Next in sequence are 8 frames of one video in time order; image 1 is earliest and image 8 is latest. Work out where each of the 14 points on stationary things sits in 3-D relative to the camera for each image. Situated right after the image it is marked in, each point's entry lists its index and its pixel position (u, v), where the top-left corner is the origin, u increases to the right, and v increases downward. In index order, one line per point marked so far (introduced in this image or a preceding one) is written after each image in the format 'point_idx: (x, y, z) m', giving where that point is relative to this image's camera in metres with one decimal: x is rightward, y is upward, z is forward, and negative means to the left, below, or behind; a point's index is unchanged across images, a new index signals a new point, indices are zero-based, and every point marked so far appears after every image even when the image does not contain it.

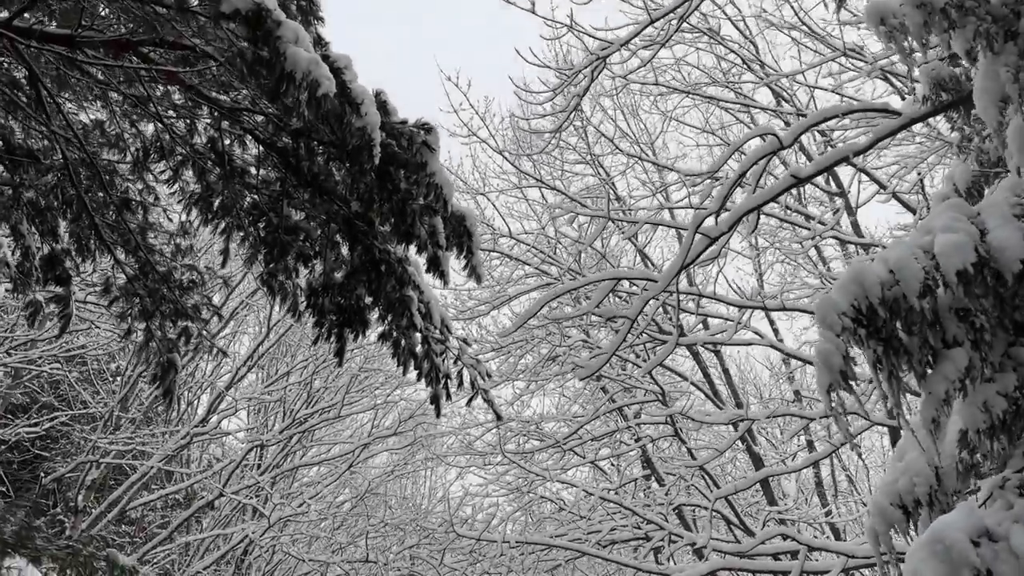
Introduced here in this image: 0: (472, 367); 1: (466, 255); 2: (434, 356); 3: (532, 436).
0: (-0.2, -0.5, +4.8) m
1: (-0.2, +0.2, +3.4) m
2: (-0.4, -0.4, +4.5) m
3: (+0.2, -1.7, +9.2) m
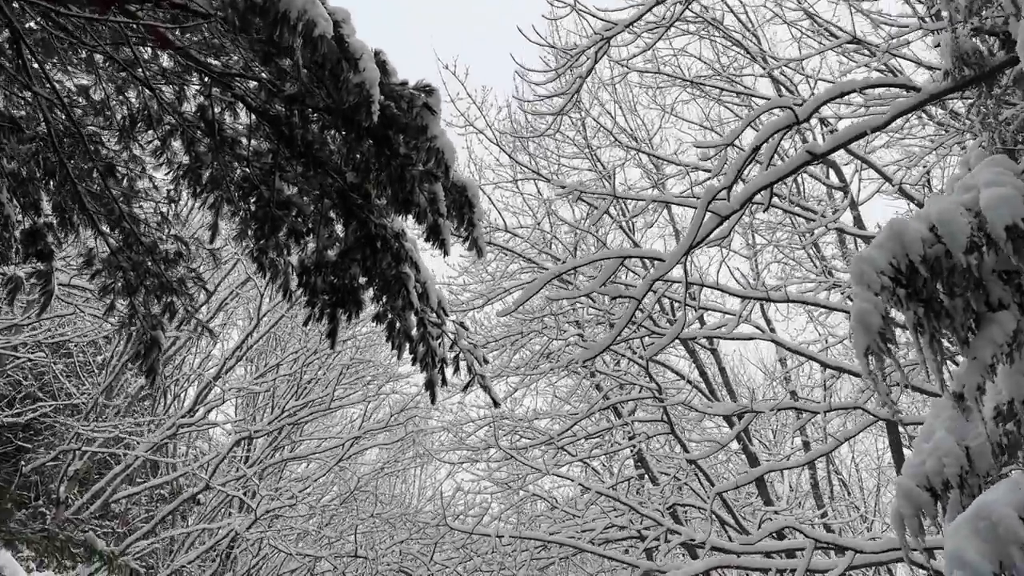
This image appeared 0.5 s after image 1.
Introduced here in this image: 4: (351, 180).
0: (-0.2, -0.4, +4.6) m
1: (-0.2, +0.3, +3.3) m
2: (-0.4, -0.3, +4.4) m
3: (+0.2, -1.6, +9.0) m
4: (-0.8, +0.5, +3.8) m
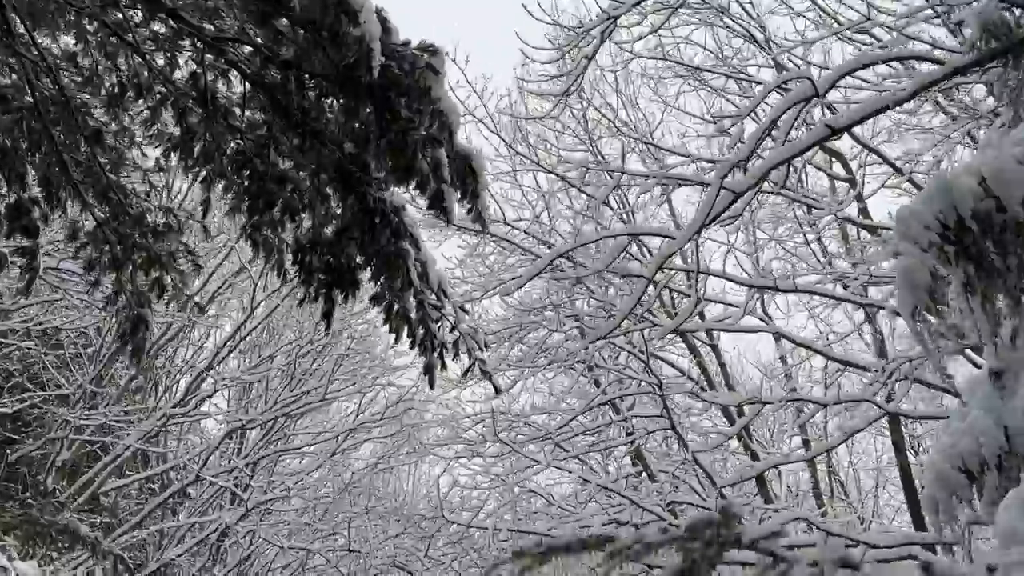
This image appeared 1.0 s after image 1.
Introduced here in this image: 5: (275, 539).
0: (-0.2, -0.3, +4.4) m
1: (-0.2, +0.4, +3.1) m
2: (-0.4, -0.2, +4.2) m
3: (+0.1, -1.5, +8.8) m
4: (-0.7, +0.6, +3.6) m
5: (-2.3, -2.4, +7.6) m
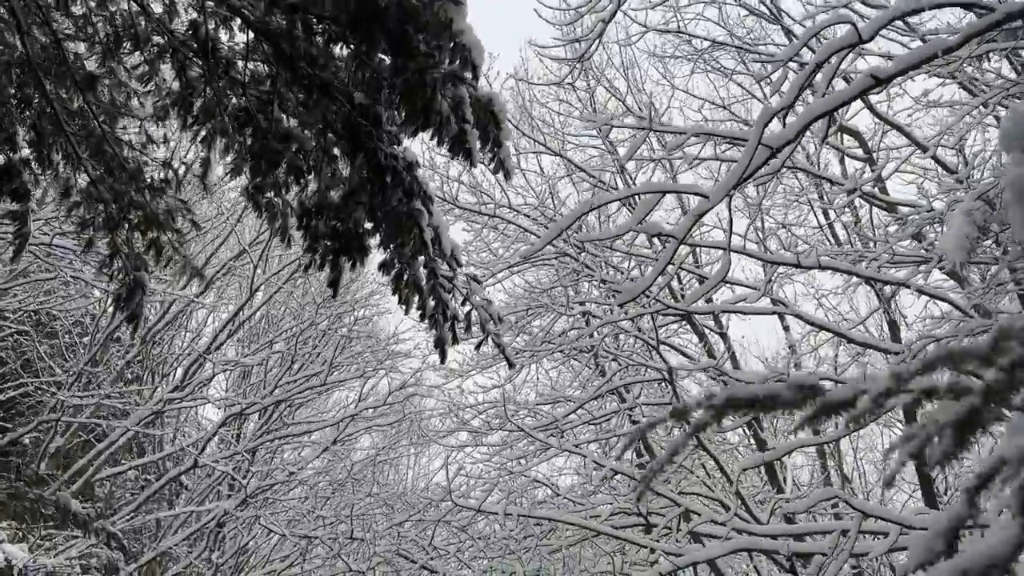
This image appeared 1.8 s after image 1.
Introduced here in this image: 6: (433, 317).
0: (-0.2, -0.1, +4.2) m
1: (-0.1, +0.5, +2.9) m
2: (-0.4, 0.0, +4.0) m
3: (+0.2, -1.4, +8.6) m
4: (-0.7, +0.8, +3.4) m
5: (-2.2, -2.2, +7.4) m
6: (-0.4, -0.1, +4.1) m
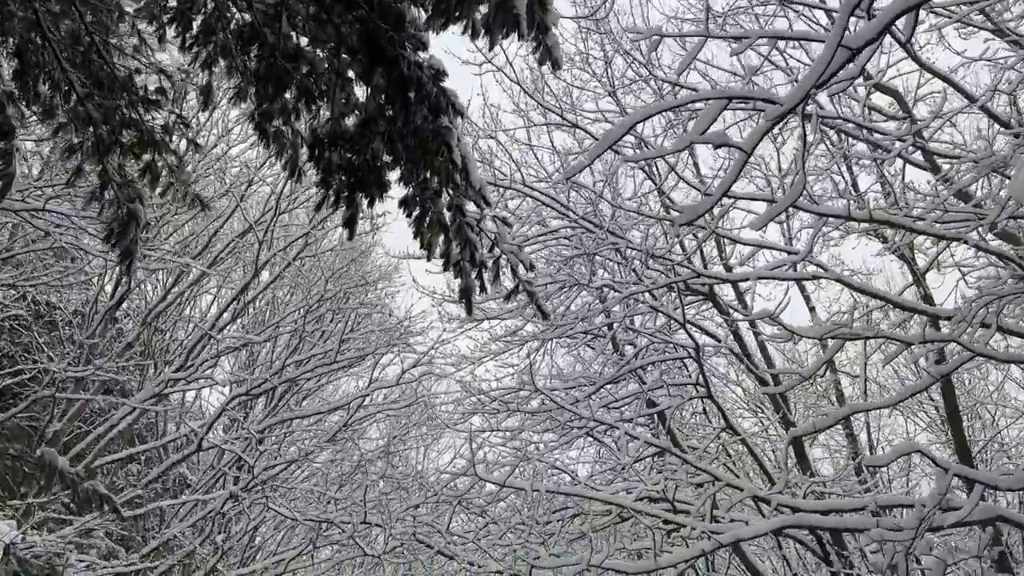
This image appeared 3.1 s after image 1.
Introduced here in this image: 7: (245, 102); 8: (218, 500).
0: (0.0, +0.2, +3.9) m
1: (+0.1, +0.8, +2.6) m
2: (-0.2, +0.3, +3.6) m
3: (+0.4, -1.1, +8.3) m
4: (-0.5, +1.1, +3.1) m
5: (-2.0, -2.0, +7.0) m
6: (-0.3, +0.1, +3.7) m
7: (-1.2, +0.8, +3.4) m
8: (-2.6, -1.9, +7.1) m
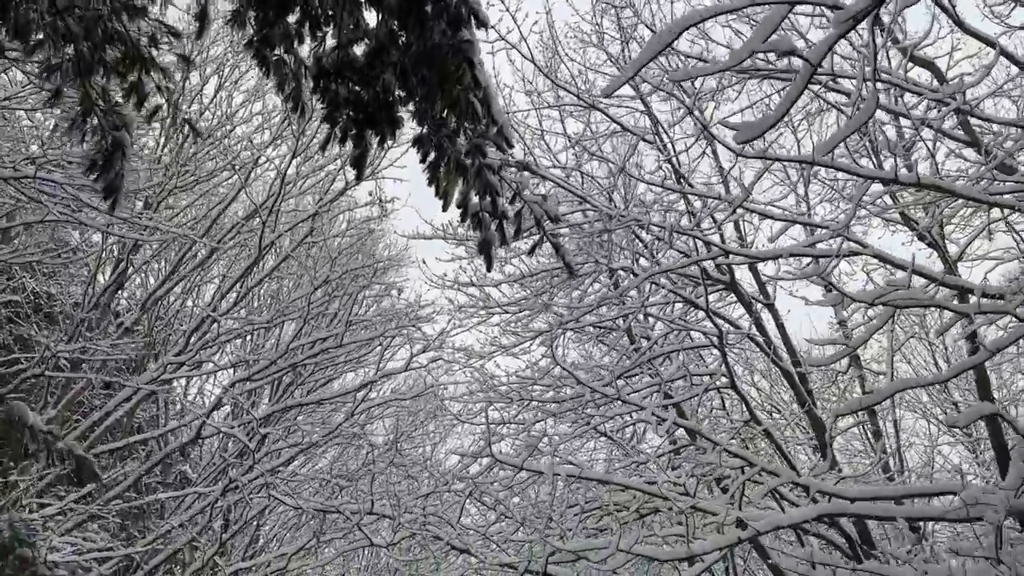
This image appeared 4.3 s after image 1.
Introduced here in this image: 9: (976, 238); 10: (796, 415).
0: (+0.1, +0.4, +3.5) m
1: (+0.2, +1.0, +2.2) m
2: (-0.1, +0.5, +3.3) m
3: (+0.5, -1.0, +7.9) m
4: (-0.4, +1.3, +2.7) m
5: (-1.9, -1.8, +6.7) m
6: (-0.1, +0.3, +3.4) m
7: (-1.1, +1.0, +3.1) m
8: (-2.5, -1.7, +6.8) m
9: (+4.9, +0.5, +8.4) m
10: (+3.1, -1.4, +8.7) m
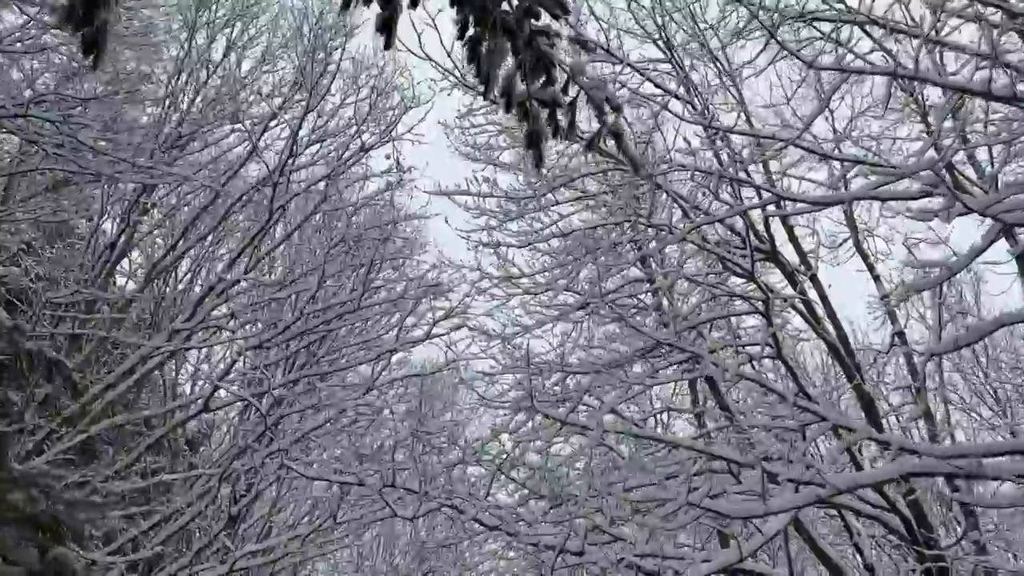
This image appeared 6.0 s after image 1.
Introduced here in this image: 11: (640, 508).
0: (+0.3, +0.7, +3.0) m
1: (+0.3, +1.4, +1.7) m
2: (+0.1, +0.8, +2.8) m
3: (+0.8, -0.6, +7.4) m
4: (-0.2, +1.7, +2.3) m
5: (-1.6, -1.5, +6.2) m
6: (0.0, +0.7, +2.9) m
7: (-0.9, +1.4, +2.6) m
8: (-2.2, -1.4, +6.3) m
9: (+5.1, +0.9, +7.8) m
10: (+3.4, -1.1, +8.1) m
11: (+1.0, -1.7, +6.1) m
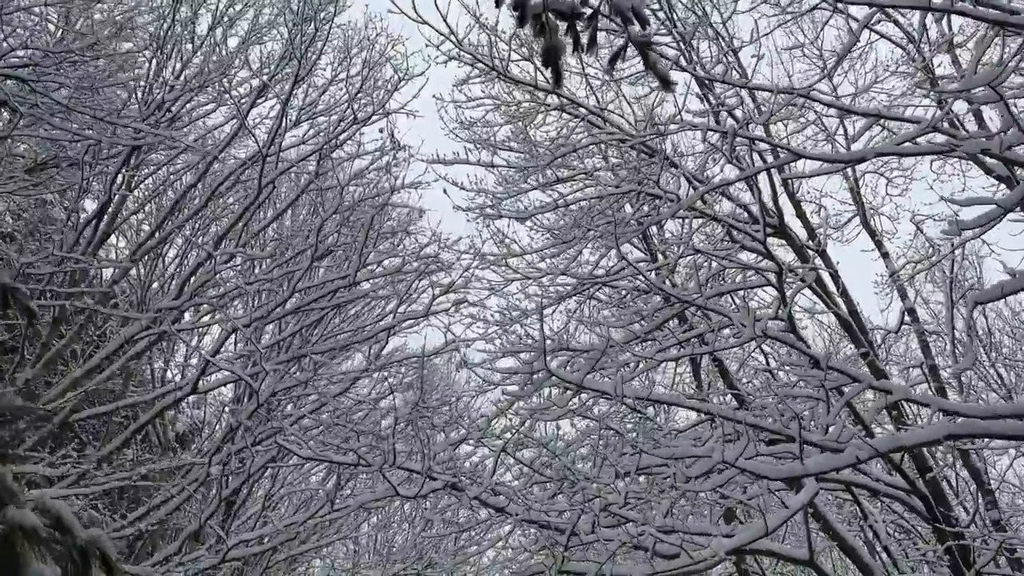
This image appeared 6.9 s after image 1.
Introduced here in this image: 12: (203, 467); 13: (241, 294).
0: (+0.3, +1.0, +2.7) m
1: (+0.4, +1.7, +1.5) m
2: (+0.1, +1.1, +2.5) m
3: (+0.8, -0.4, +7.1) m
4: (-0.2, +1.9, +2.0) m
5: (-1.6, -1.3, +5.9) m
6: (+0.1, +0.9, +2.6) m
7: (-0.8, +1.6, +2.3) m
8: (-2.2, -1.2, +6.0) m
9: (+5.1, +1.2, +7.6) m
10: (+3.4, -0.8, +7.9) m
11: (+1.0, -1.5, +5.8) m
12: (-2.4, -1.4, +6.1) m
13: (-2.5, -0.1, +7.3) m
